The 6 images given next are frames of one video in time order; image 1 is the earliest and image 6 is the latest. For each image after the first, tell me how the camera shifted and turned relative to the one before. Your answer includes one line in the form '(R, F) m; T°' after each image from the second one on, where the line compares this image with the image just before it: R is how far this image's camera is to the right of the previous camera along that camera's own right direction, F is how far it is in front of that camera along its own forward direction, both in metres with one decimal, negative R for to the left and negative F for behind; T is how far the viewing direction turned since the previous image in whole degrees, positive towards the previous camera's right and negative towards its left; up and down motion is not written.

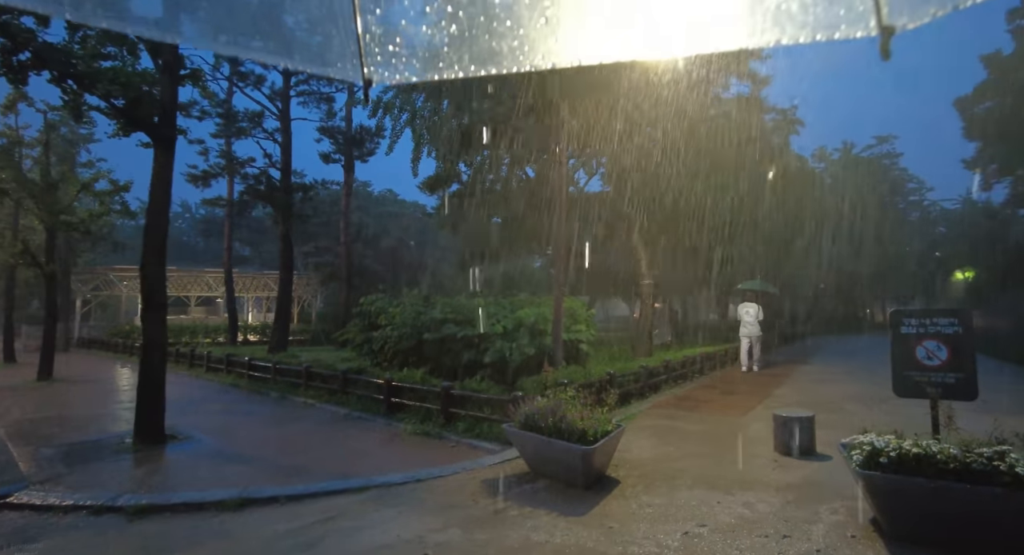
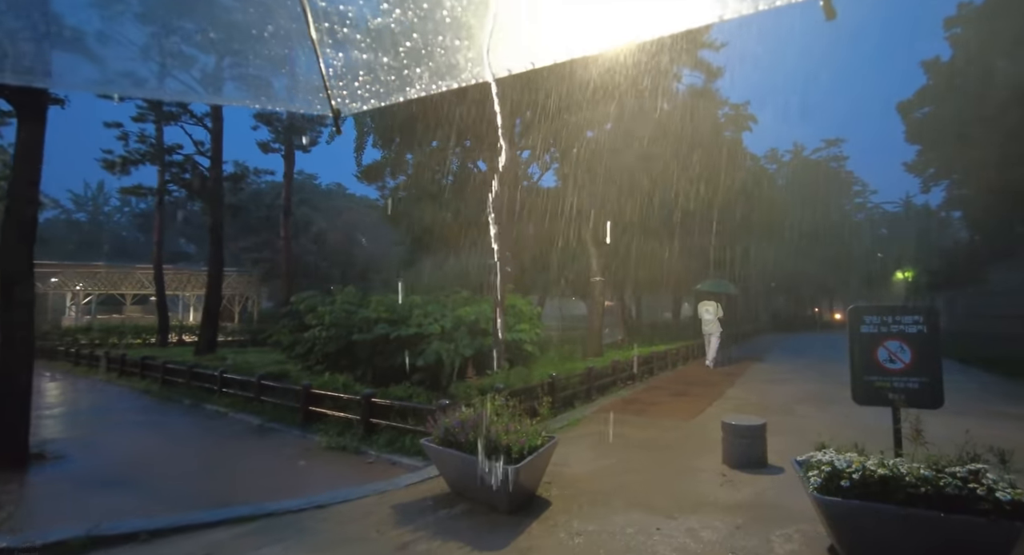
(+0.5, +0.8) m; +4°
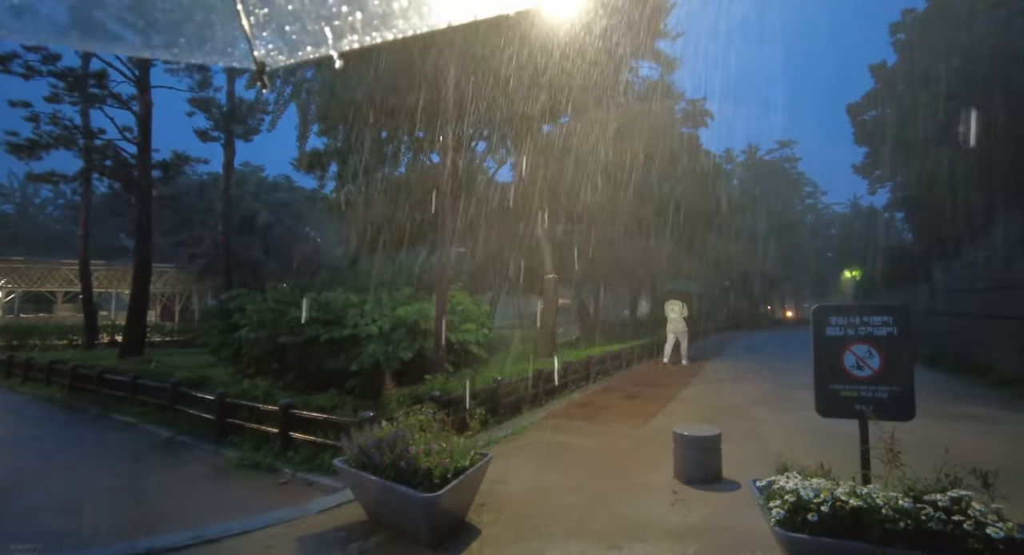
(+0.3, +0.7) m; +4°
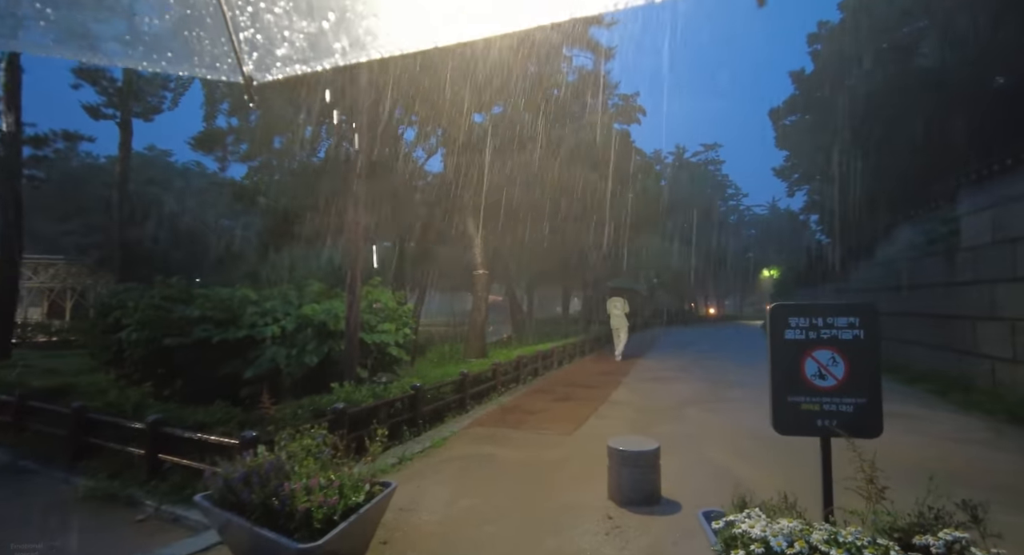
(+0.2, +0.8) m; +7°
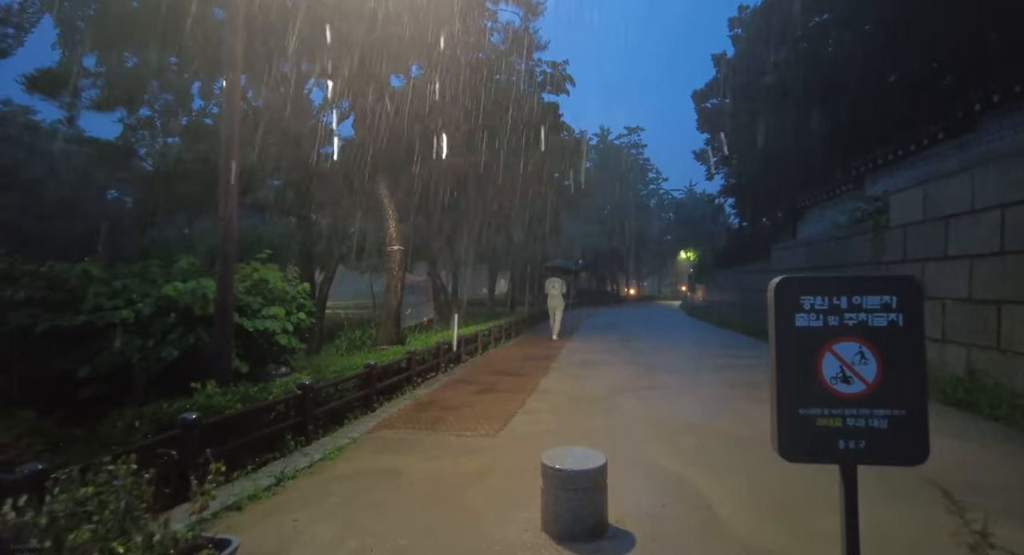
(+0.1, +1.1) m; +8°
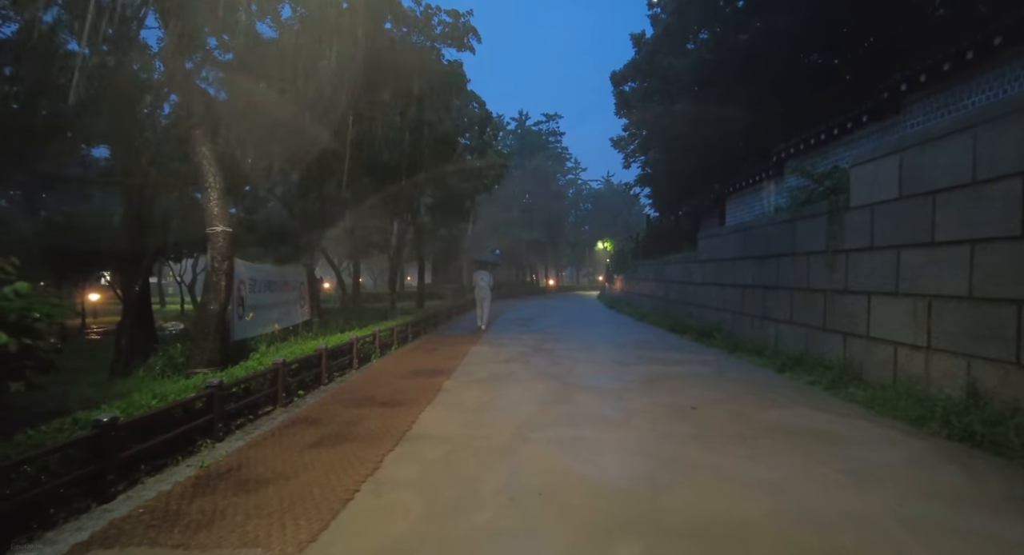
(+0.7, +2.4) m; +9°
